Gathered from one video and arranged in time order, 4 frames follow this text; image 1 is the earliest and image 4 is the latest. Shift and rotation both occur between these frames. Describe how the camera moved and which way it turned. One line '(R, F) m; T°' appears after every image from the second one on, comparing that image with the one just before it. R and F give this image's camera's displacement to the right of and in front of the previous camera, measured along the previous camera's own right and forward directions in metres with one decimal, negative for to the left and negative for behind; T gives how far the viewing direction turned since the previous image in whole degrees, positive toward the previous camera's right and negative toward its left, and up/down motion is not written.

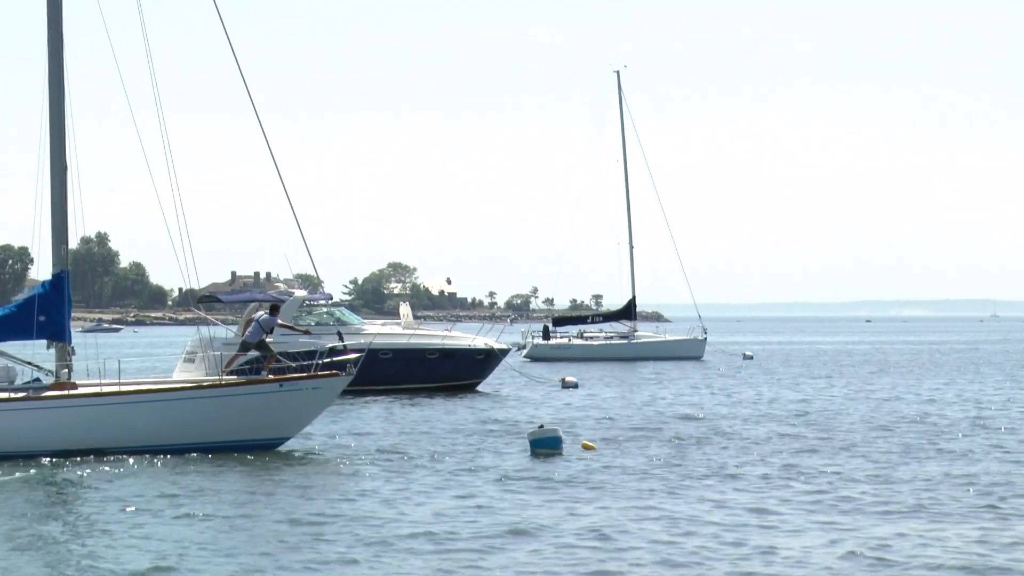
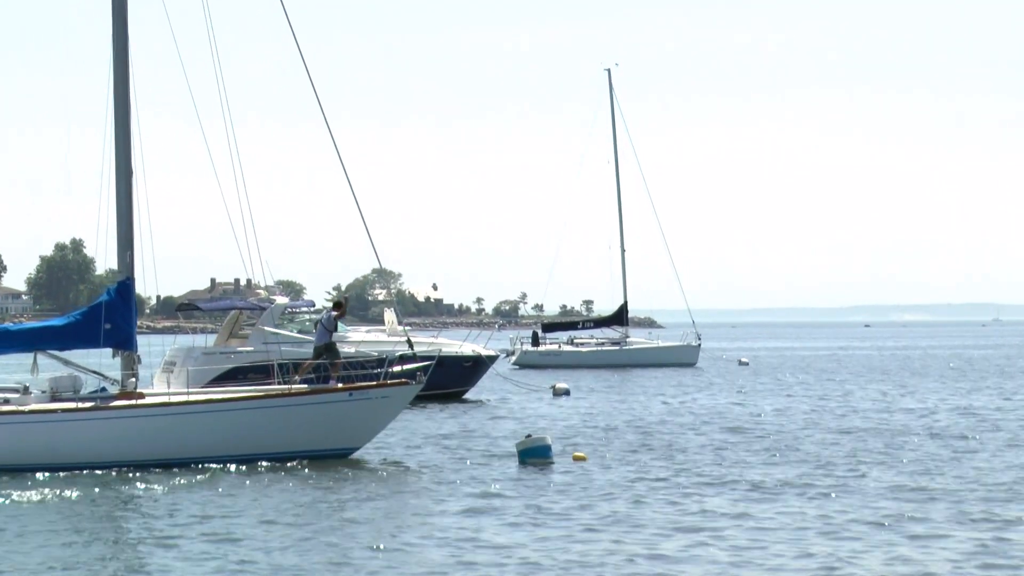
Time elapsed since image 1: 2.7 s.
(-0.2, +0.9) m; +1°
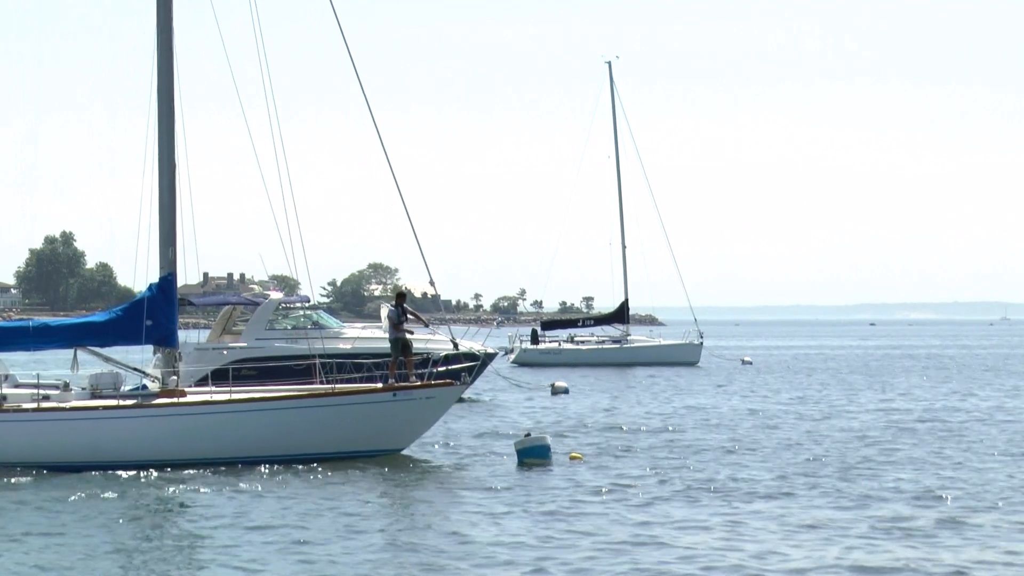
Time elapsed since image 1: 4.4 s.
(-0.2, +0.6) m; 0°
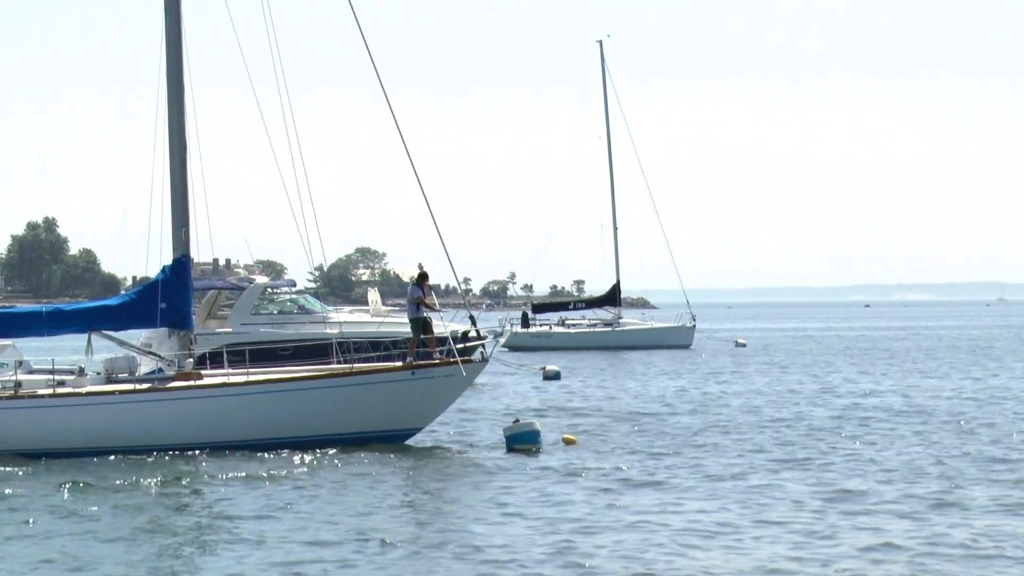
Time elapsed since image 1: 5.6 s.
(+0.1, +0.5) m; 0°
